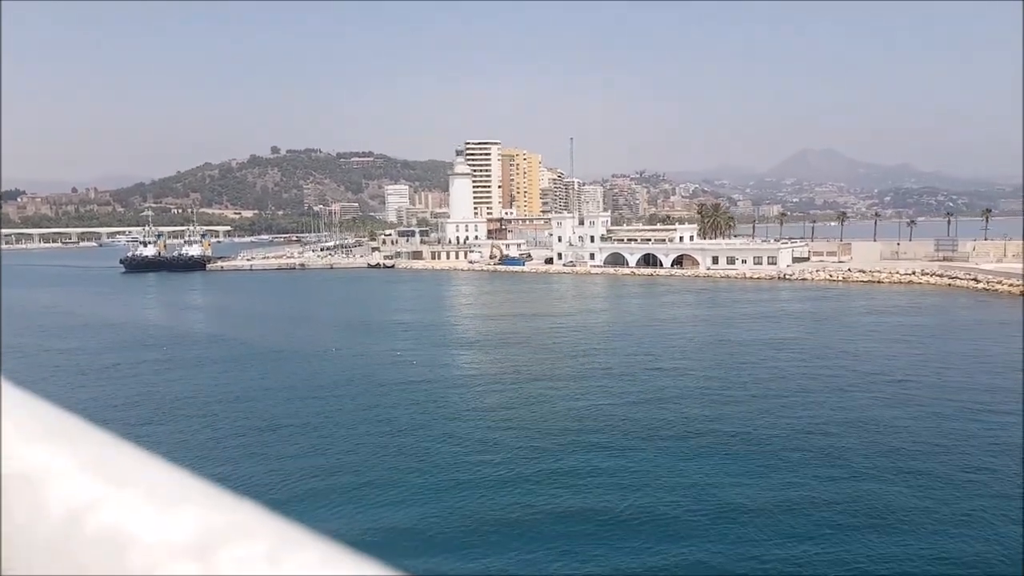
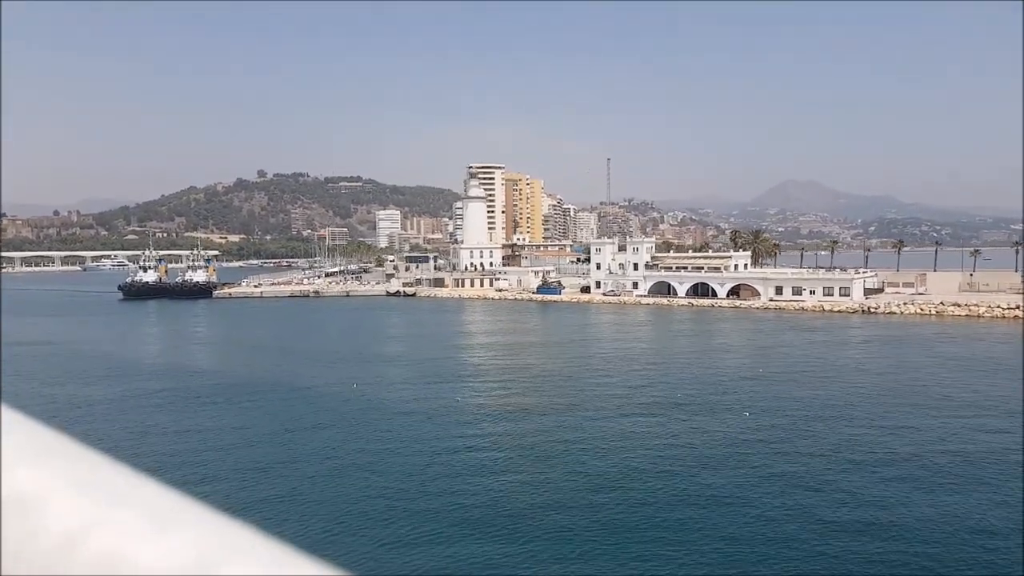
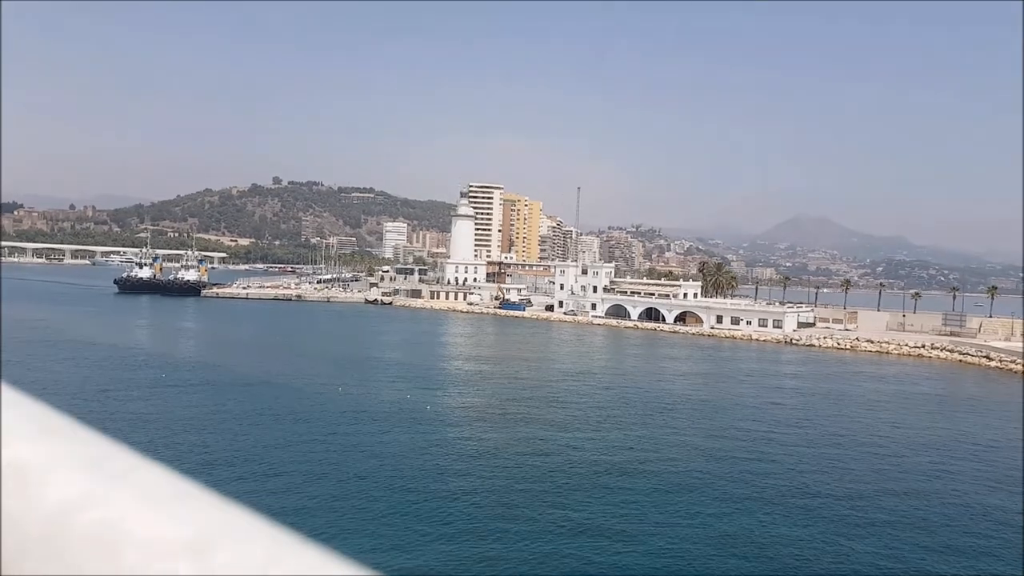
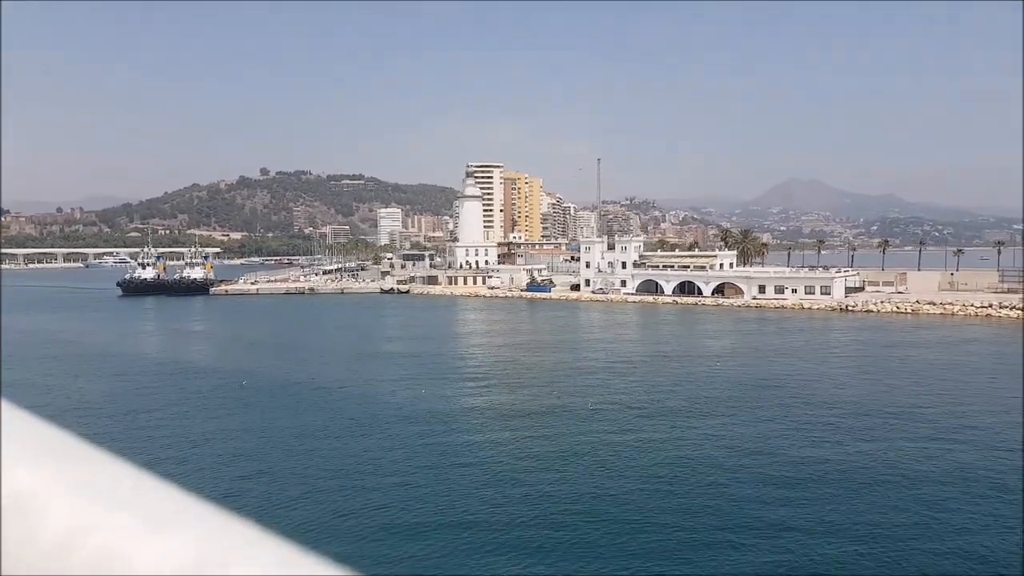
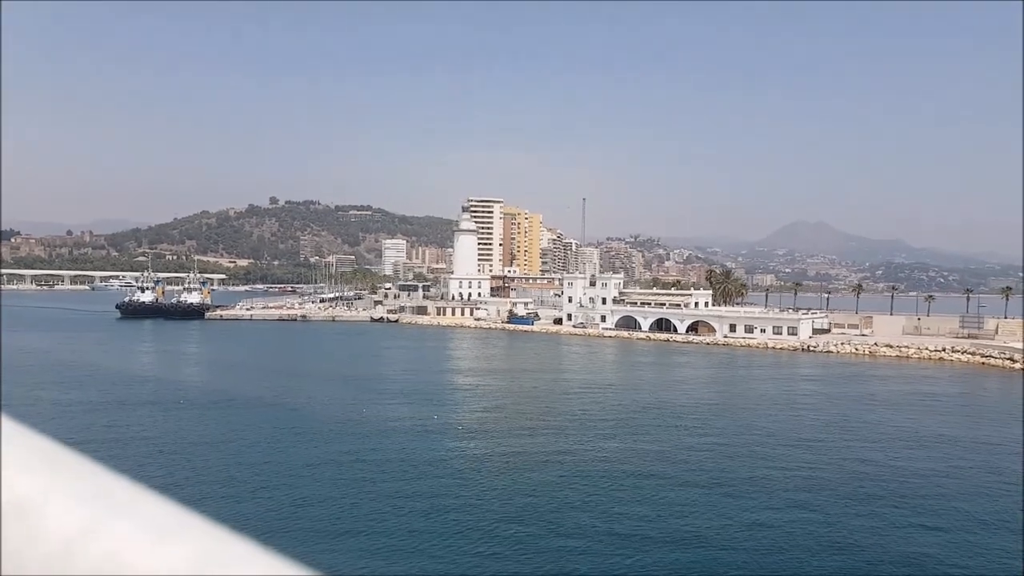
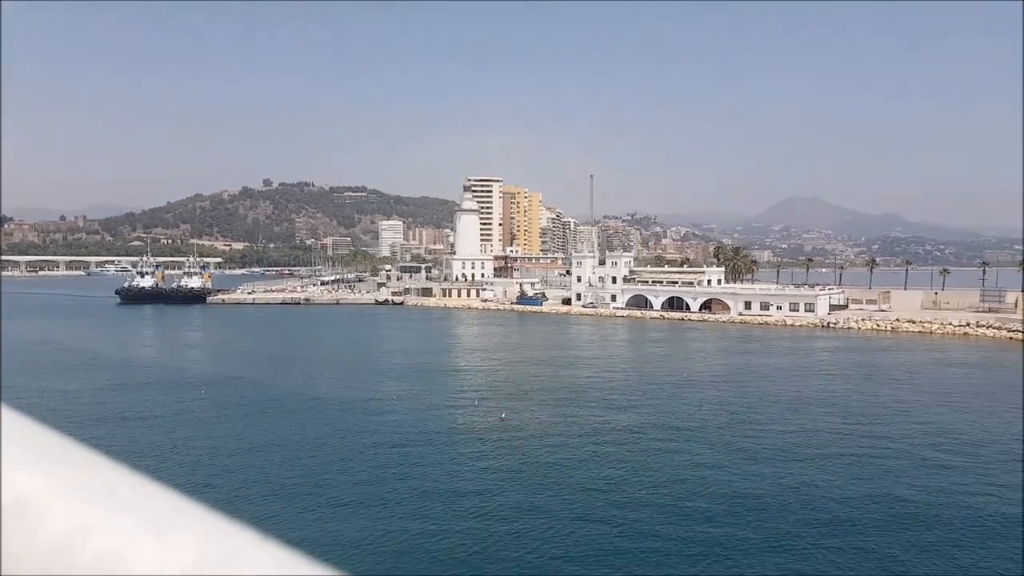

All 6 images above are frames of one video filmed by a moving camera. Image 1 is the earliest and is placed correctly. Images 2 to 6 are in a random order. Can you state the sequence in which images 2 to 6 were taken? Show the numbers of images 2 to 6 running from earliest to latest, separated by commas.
3, 5, 6, 4, 2
